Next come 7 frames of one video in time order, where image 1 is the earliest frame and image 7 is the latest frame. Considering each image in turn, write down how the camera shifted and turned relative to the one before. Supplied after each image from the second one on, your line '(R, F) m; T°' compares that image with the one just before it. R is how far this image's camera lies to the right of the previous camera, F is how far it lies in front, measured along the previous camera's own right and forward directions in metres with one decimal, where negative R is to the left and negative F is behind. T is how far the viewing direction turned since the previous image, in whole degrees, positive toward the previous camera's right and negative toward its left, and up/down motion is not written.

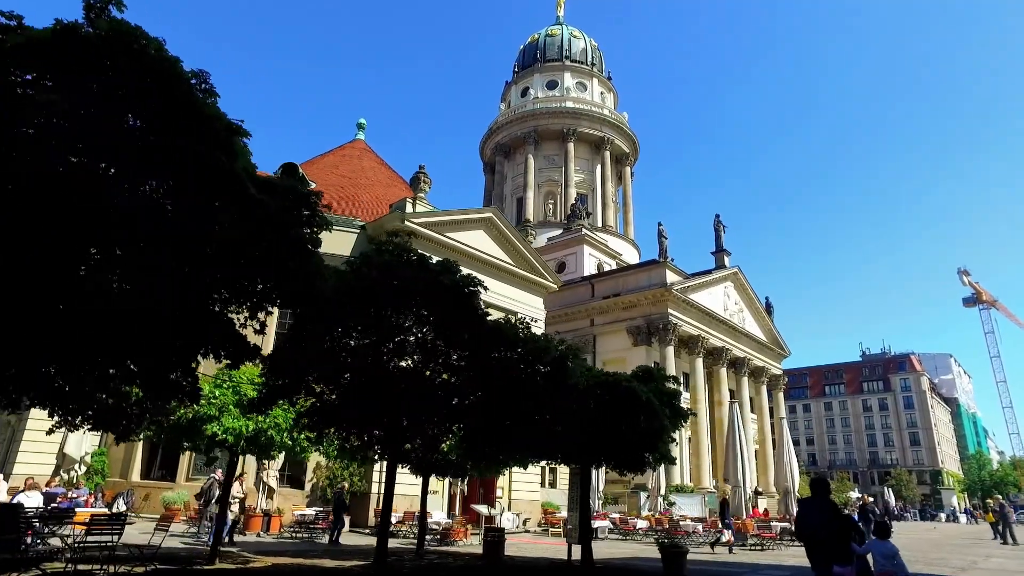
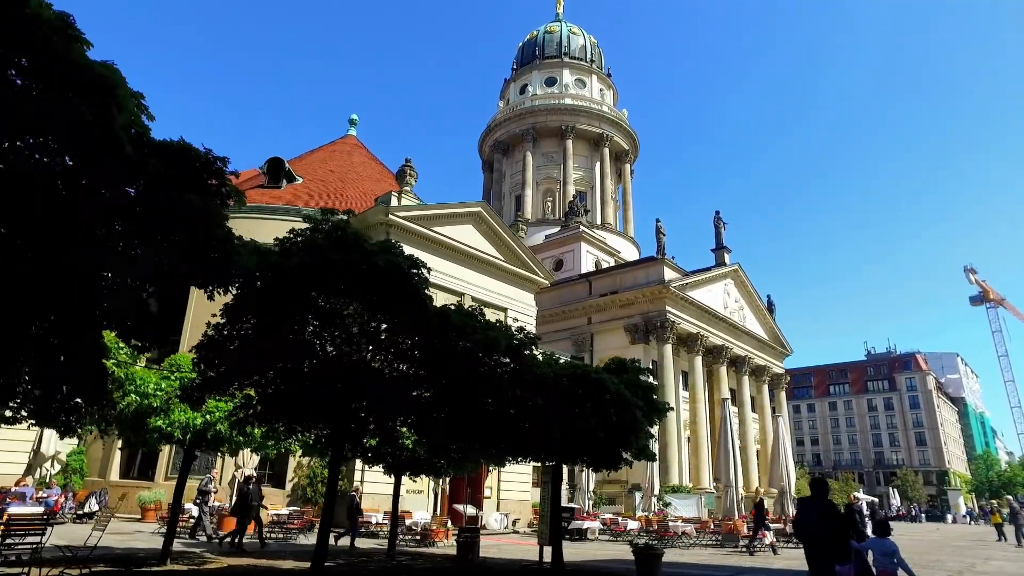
(+0.7, +0.6) m; -1°
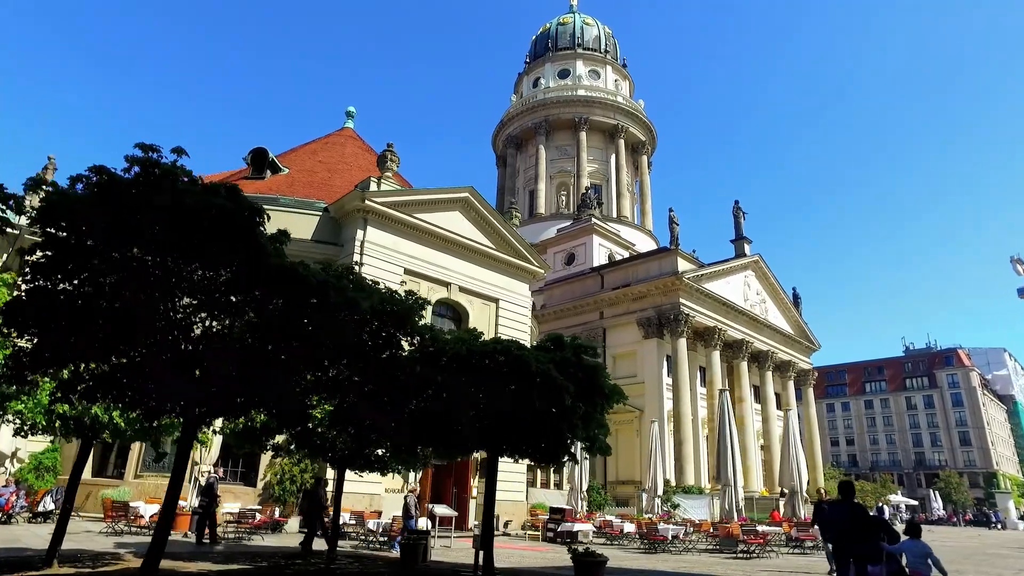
(+1.7, +1.4) m; -3°
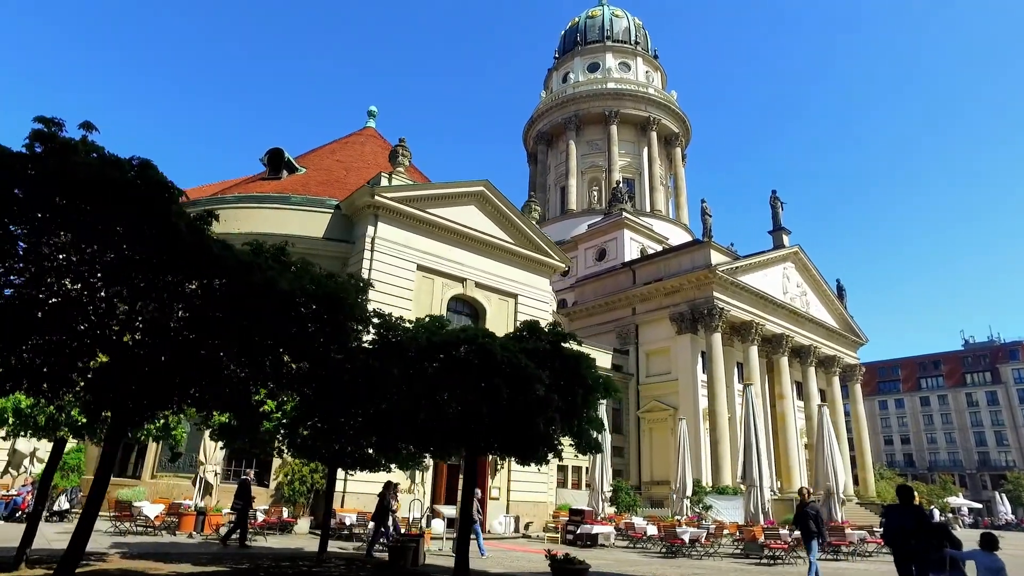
(+1.0, +0.7) m; -4°
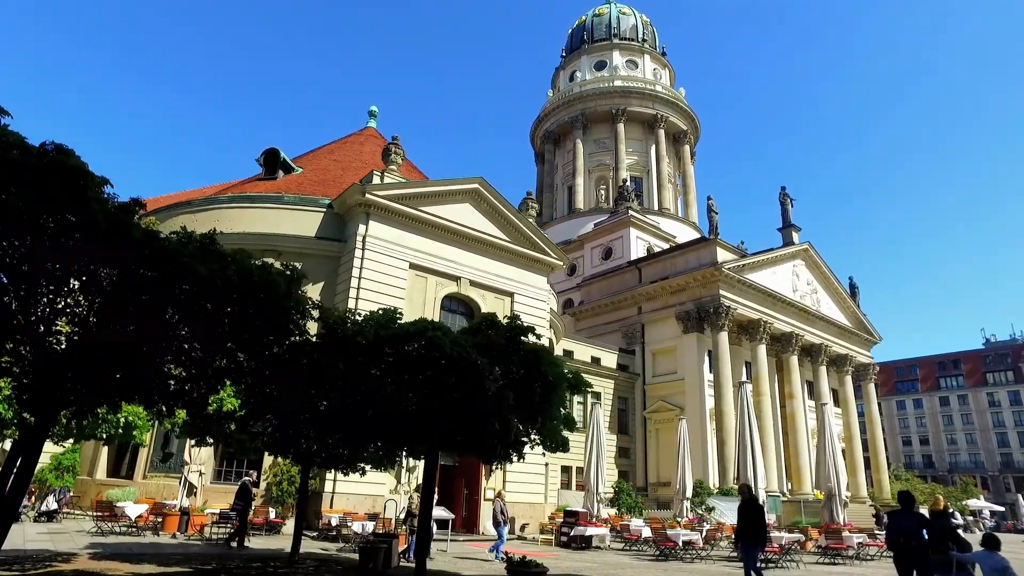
(+0.8, +0.3) m; -1°
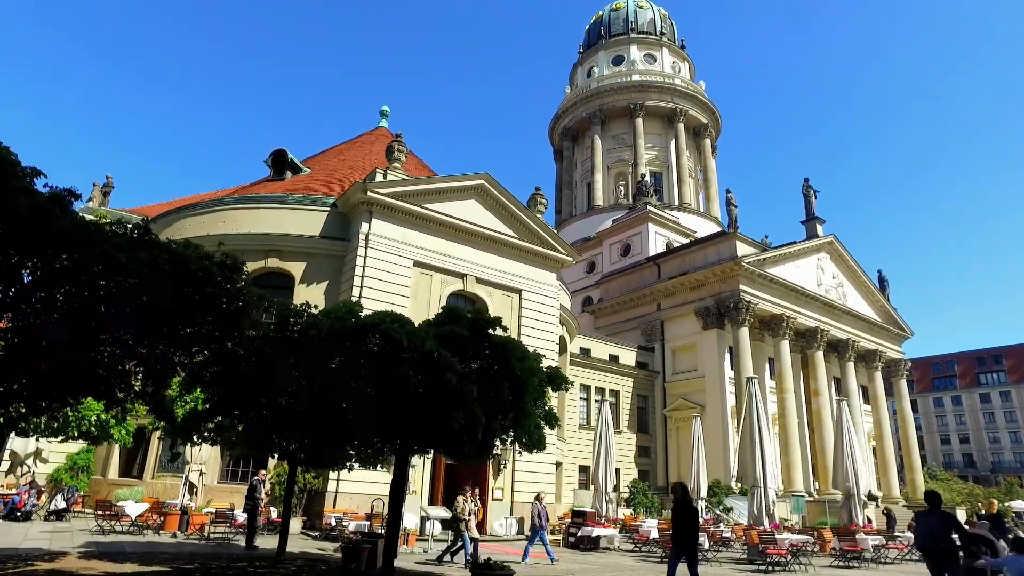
(+0.8, +0.4) m; -3°
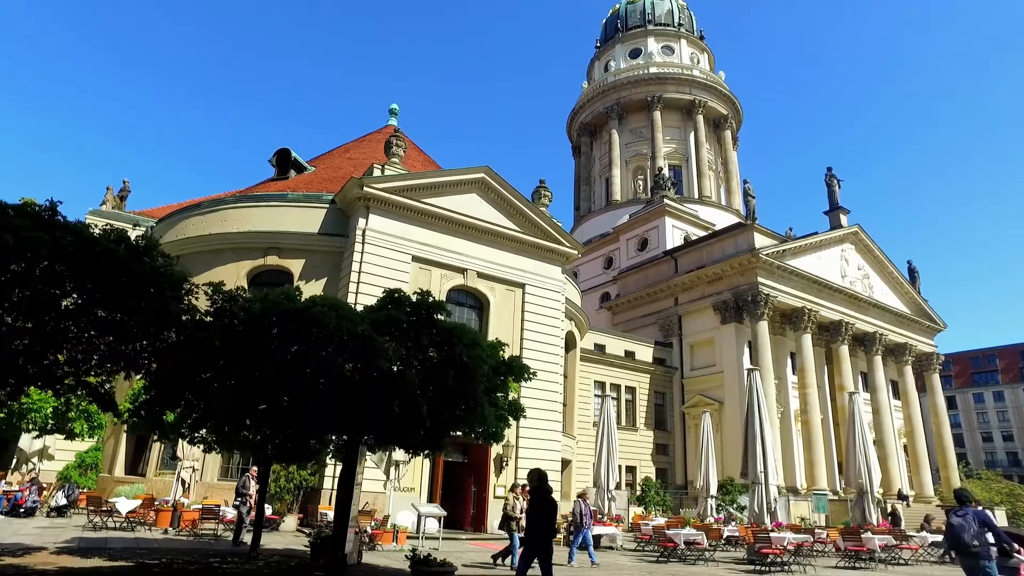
(+1.1, +0.4) m; -3°
